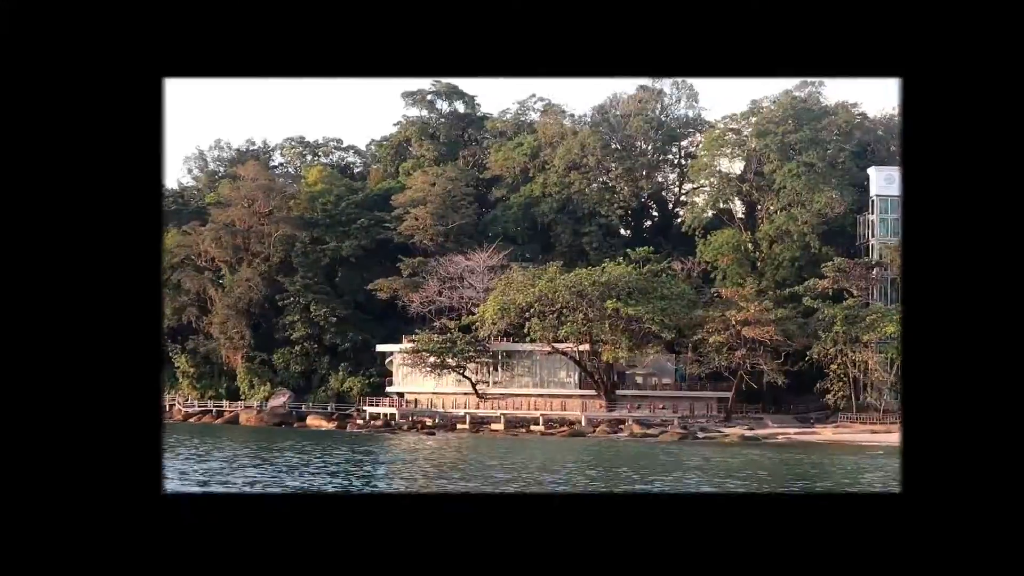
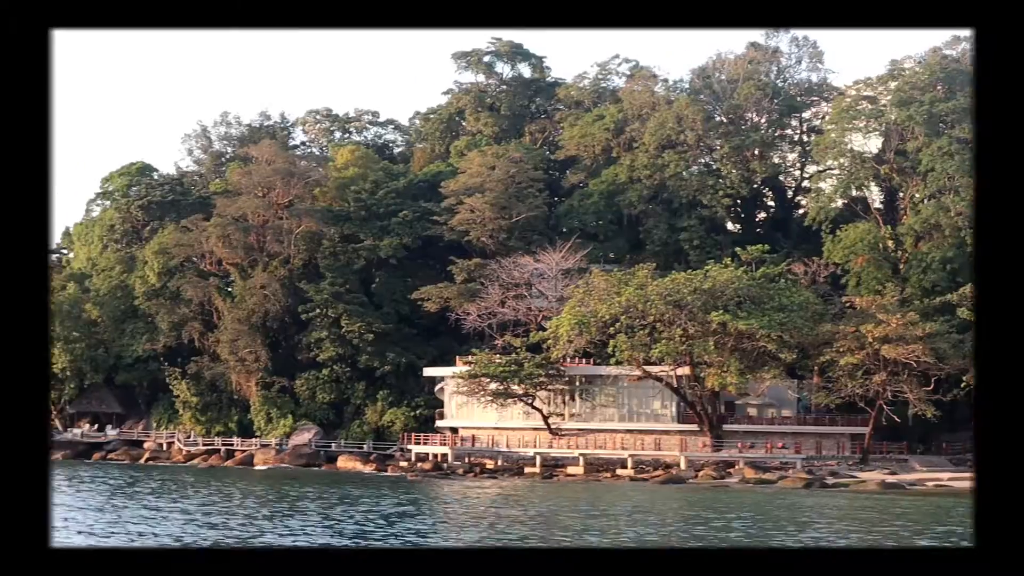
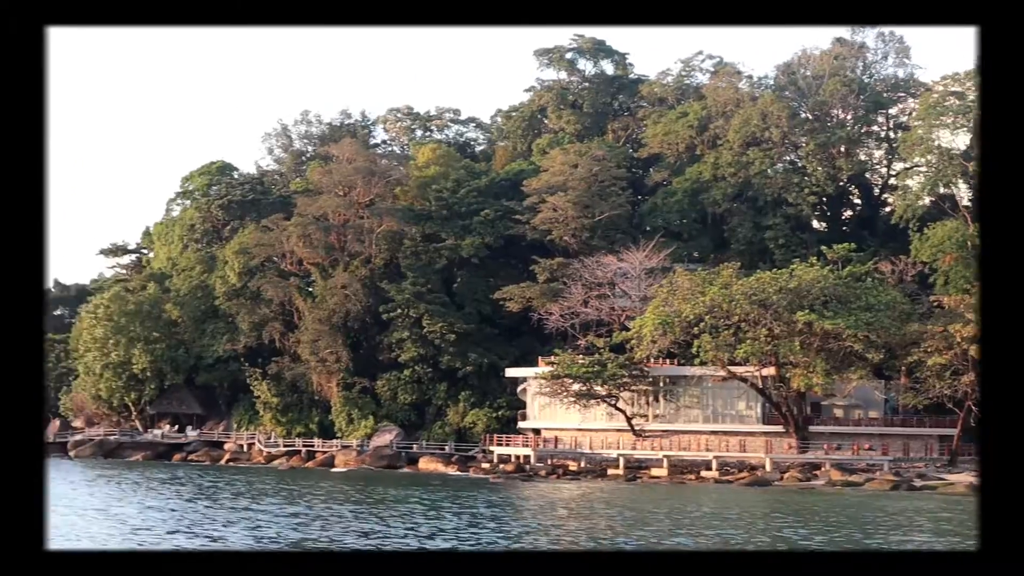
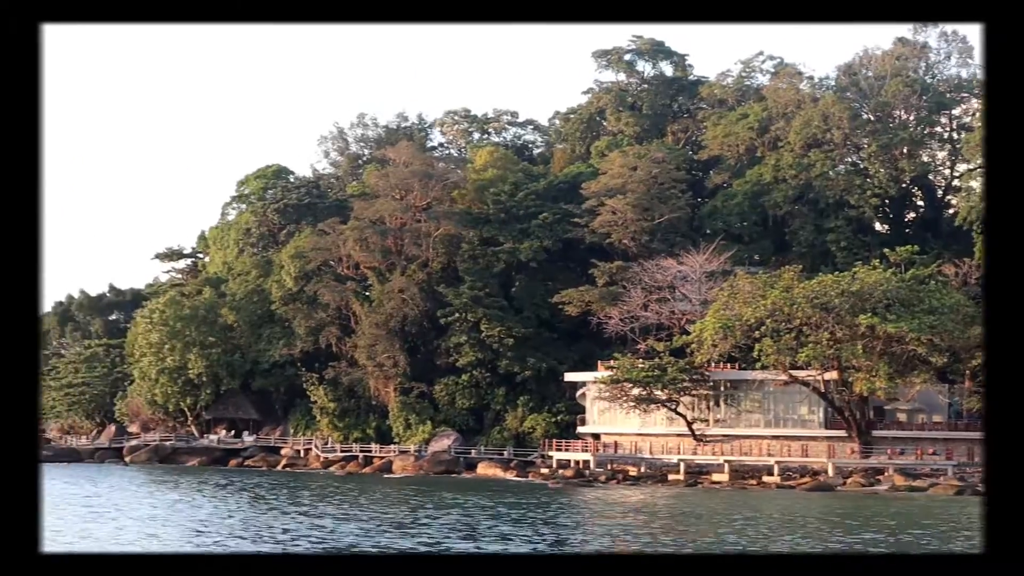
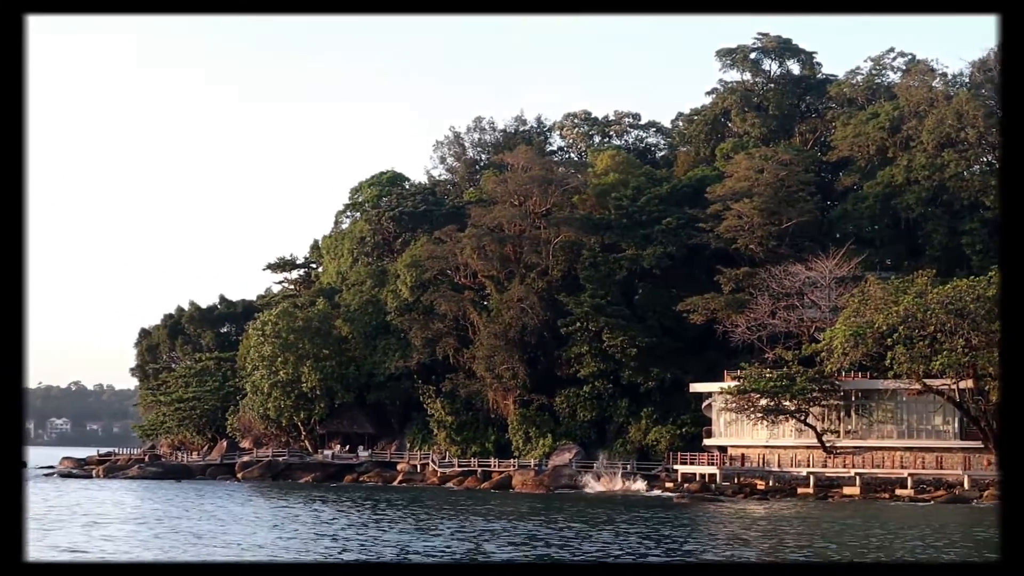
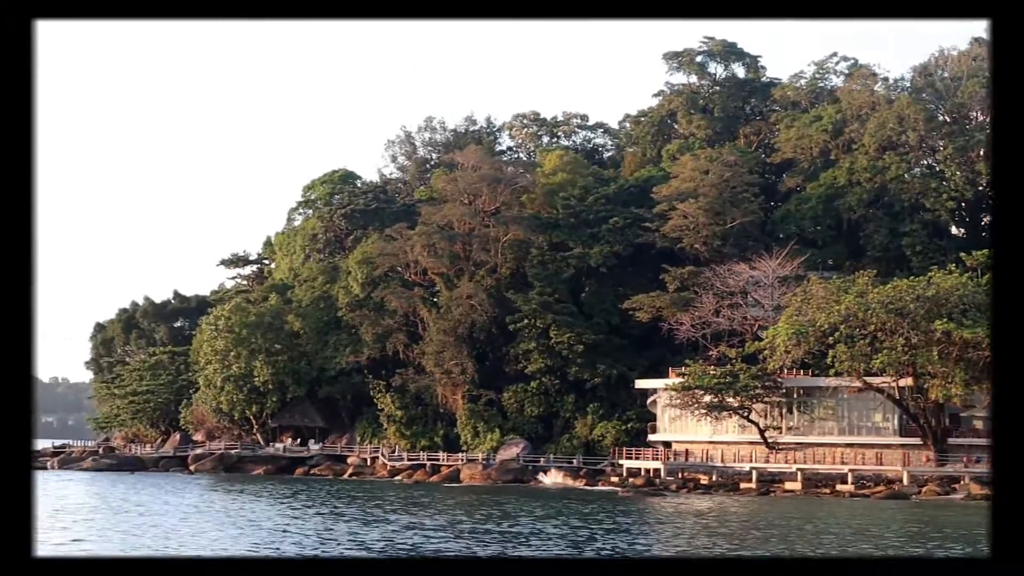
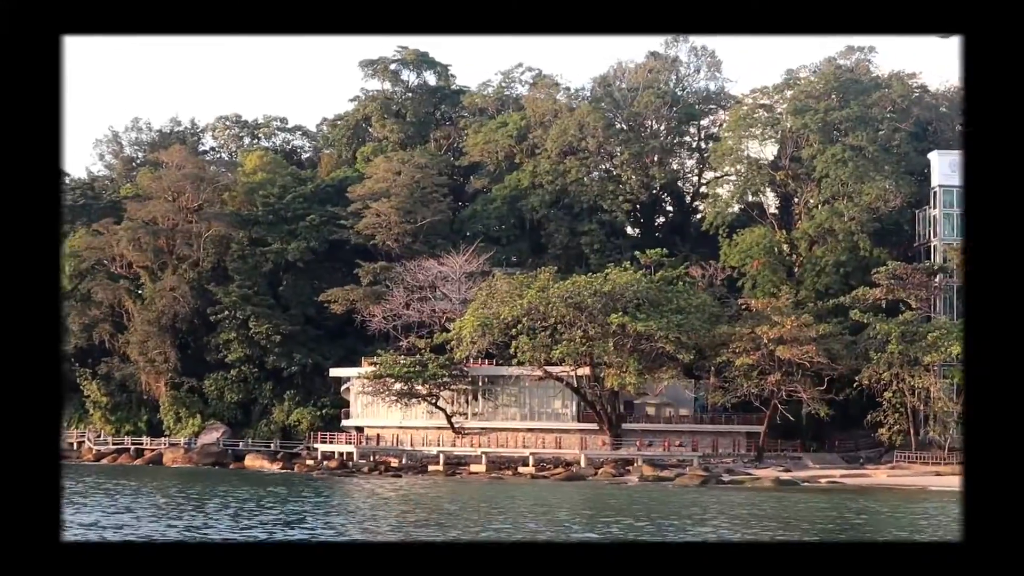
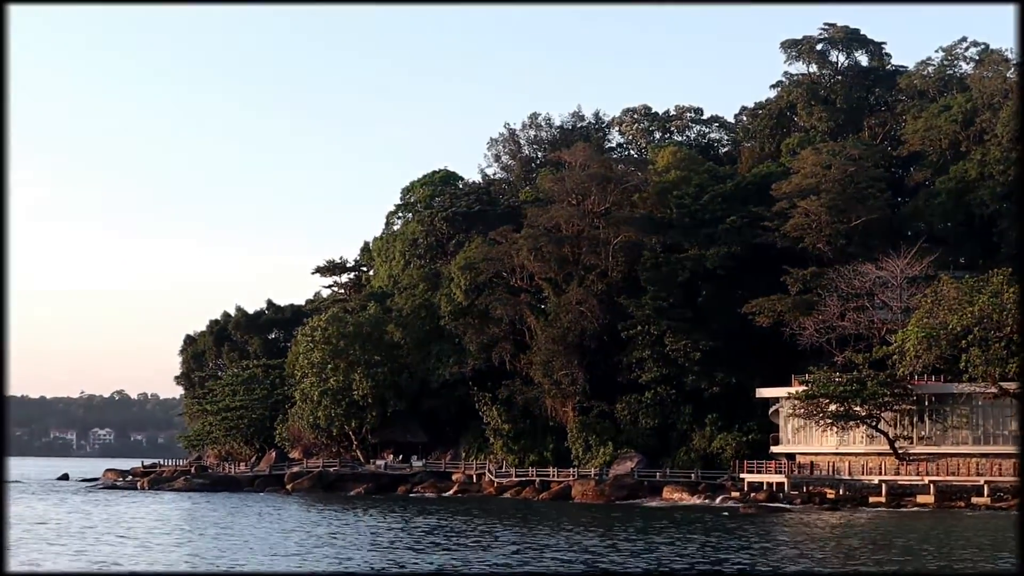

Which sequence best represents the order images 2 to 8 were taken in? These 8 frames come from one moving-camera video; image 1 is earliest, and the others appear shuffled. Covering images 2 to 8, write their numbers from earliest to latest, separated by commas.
7, 2, 3, 4, 6, 5, 8
